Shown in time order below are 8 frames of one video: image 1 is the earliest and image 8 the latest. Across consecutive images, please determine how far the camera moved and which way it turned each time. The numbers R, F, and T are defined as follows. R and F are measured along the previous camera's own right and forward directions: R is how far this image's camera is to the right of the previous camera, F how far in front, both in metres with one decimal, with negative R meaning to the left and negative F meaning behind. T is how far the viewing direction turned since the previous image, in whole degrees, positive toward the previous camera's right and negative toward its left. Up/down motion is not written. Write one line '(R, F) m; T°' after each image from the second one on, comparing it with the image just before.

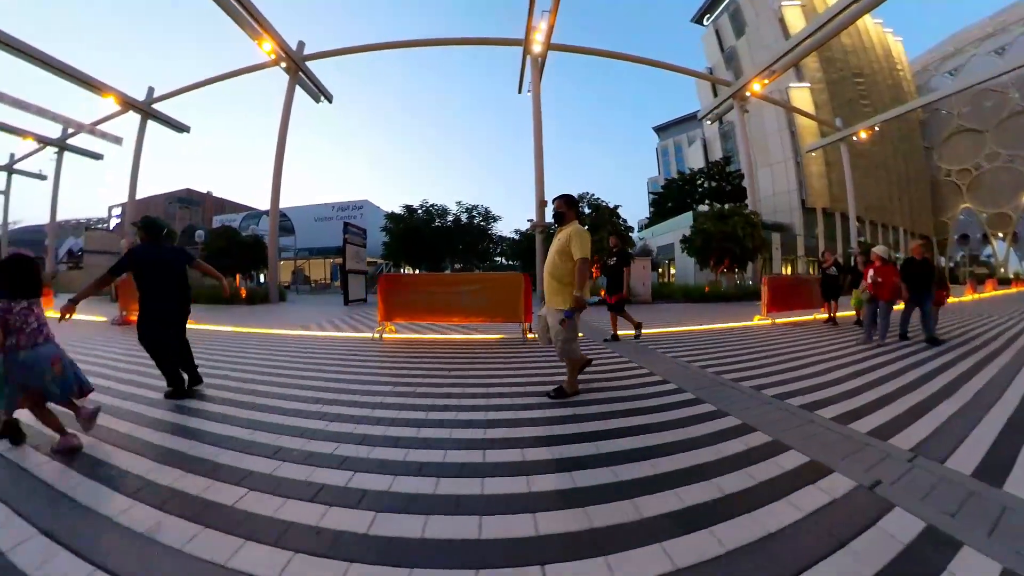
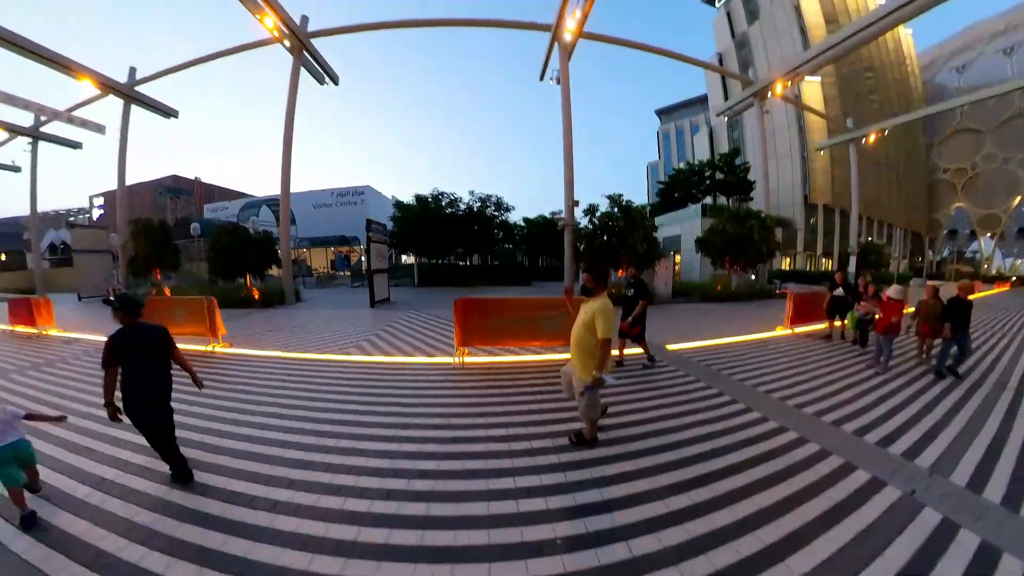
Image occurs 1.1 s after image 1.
(-1.0, +0.3) m; +2°
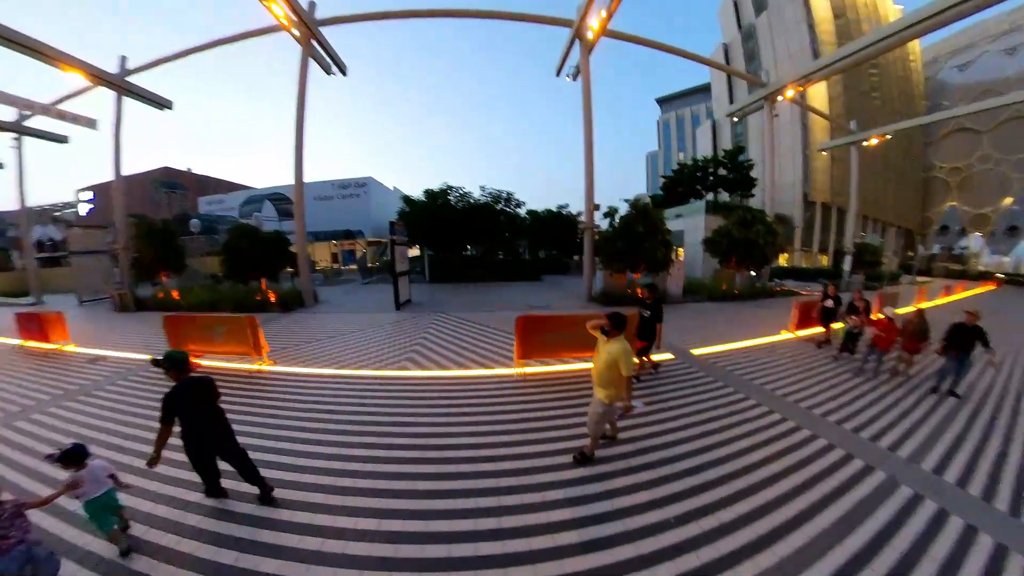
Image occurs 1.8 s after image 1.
(-0.8, +0.1) m; +1°
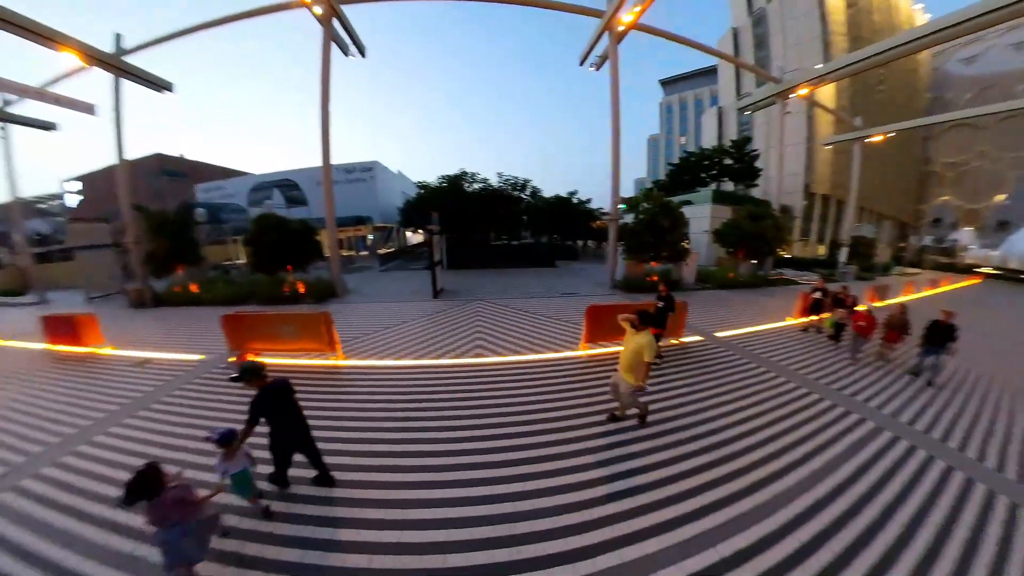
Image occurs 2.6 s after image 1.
(-1.1, 0.0) m; +2°
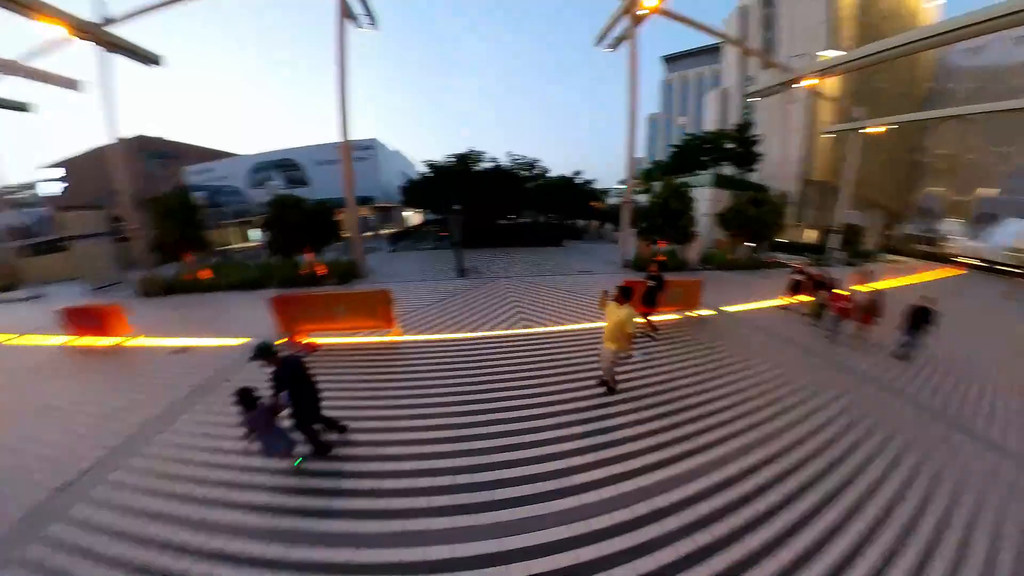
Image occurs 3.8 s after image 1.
(-1.0, +0.1) m; +2°
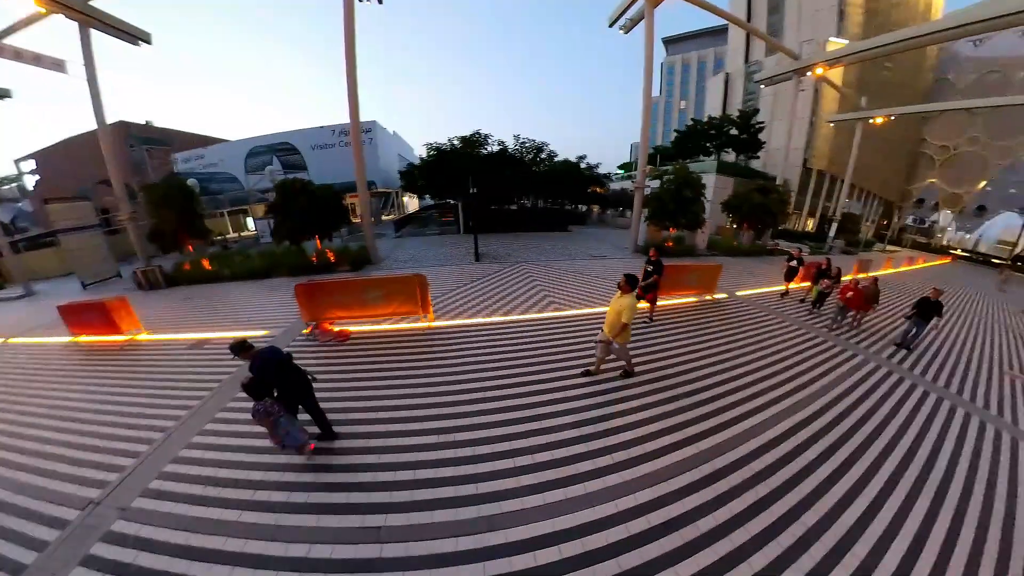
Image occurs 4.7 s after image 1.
(-0.6, +0.3) m; +1°
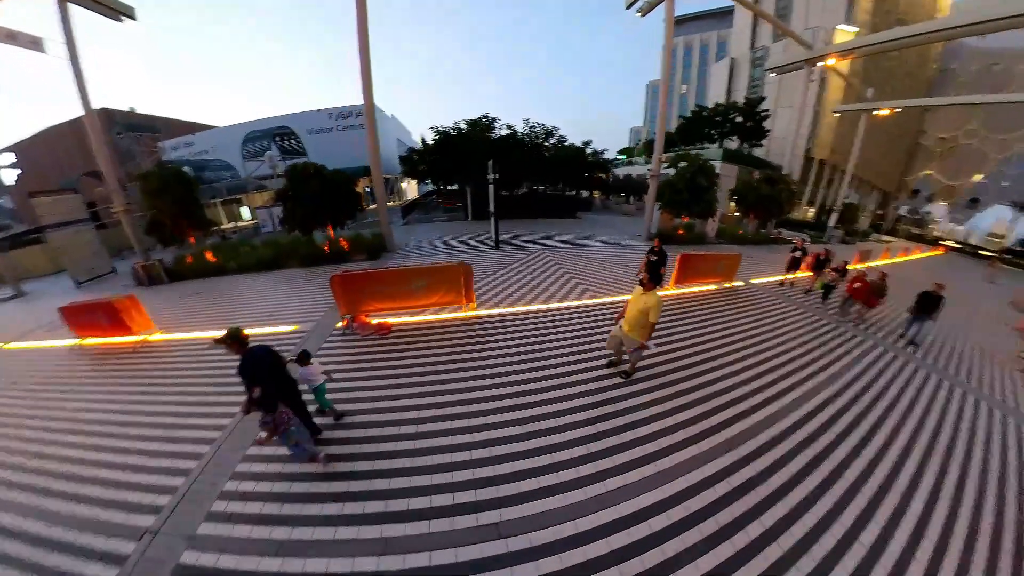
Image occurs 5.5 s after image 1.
(-0.8, +0.4) m; +2°
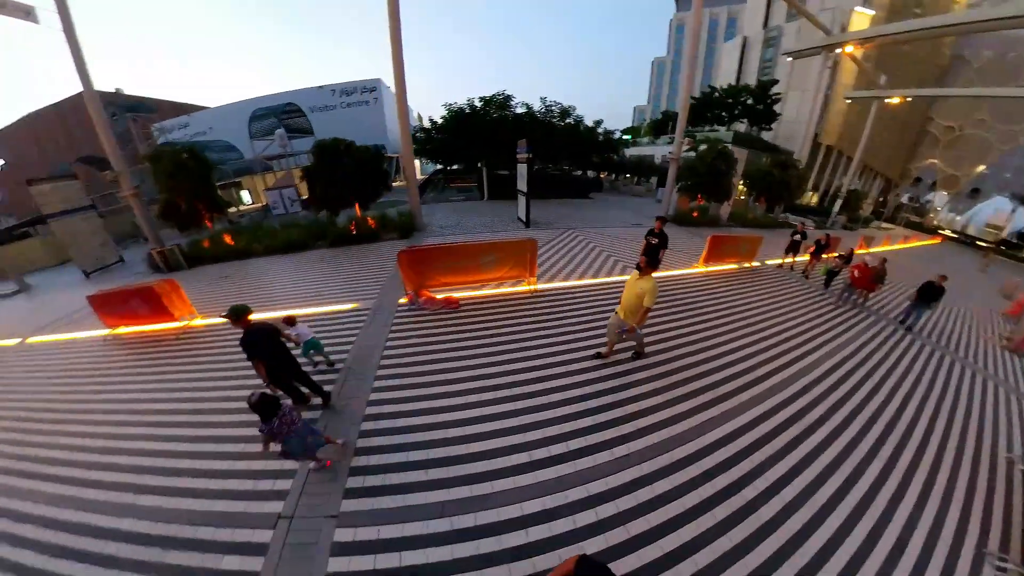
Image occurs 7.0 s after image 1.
(-0.9, +0.3) m; +1°
